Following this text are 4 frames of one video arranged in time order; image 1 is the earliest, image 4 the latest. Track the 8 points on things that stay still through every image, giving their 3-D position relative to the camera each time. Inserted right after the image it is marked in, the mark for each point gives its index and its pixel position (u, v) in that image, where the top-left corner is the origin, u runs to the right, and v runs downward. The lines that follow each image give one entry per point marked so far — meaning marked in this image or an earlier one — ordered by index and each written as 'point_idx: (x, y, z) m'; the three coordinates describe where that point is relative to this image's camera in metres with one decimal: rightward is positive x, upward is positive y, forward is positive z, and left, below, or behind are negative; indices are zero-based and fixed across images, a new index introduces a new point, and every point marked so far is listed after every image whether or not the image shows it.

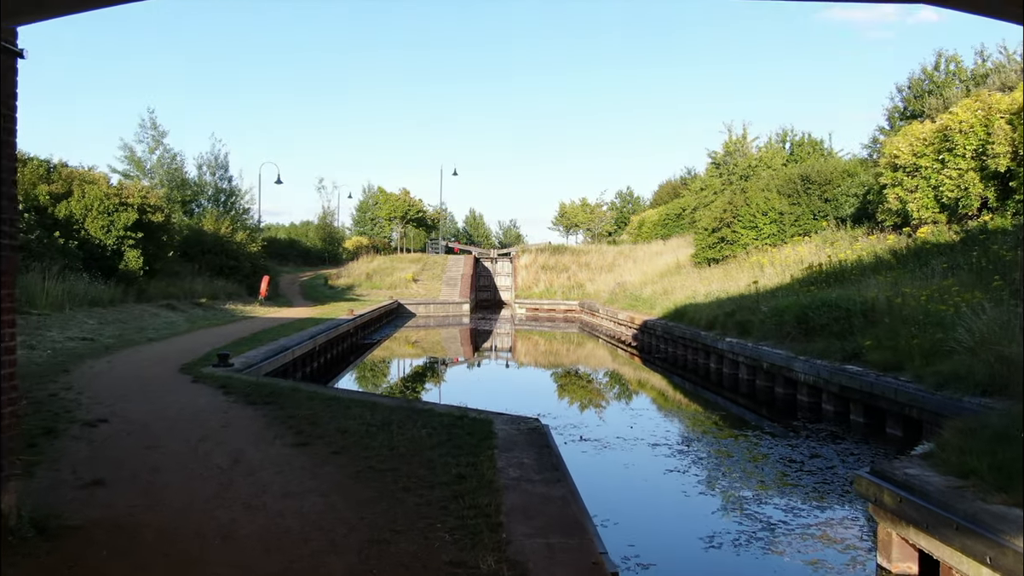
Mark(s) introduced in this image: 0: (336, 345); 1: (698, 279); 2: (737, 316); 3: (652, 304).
0: (-3.9, -1.3, +15.0) m
1: (+5.2, +0.3, +18.4) m
2: (+4.1, -0.5, +12.0) m
3: (+3.9, -0.4, +18.3) m
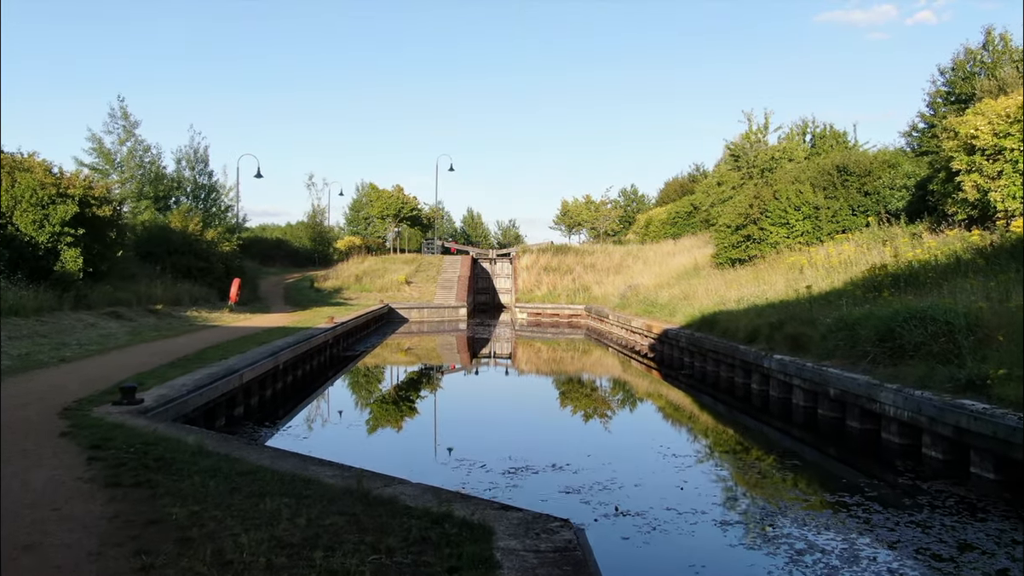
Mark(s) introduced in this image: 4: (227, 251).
0: (-3.9, -1.4, +12.9) m
1: (+5.2, +0.2, +16.3) m
2: (+4.1, -0.6, +10.0) m
3: (+3.9, -0.5, +16.3) m
4: (-8.3, +1.1, +19.4) m
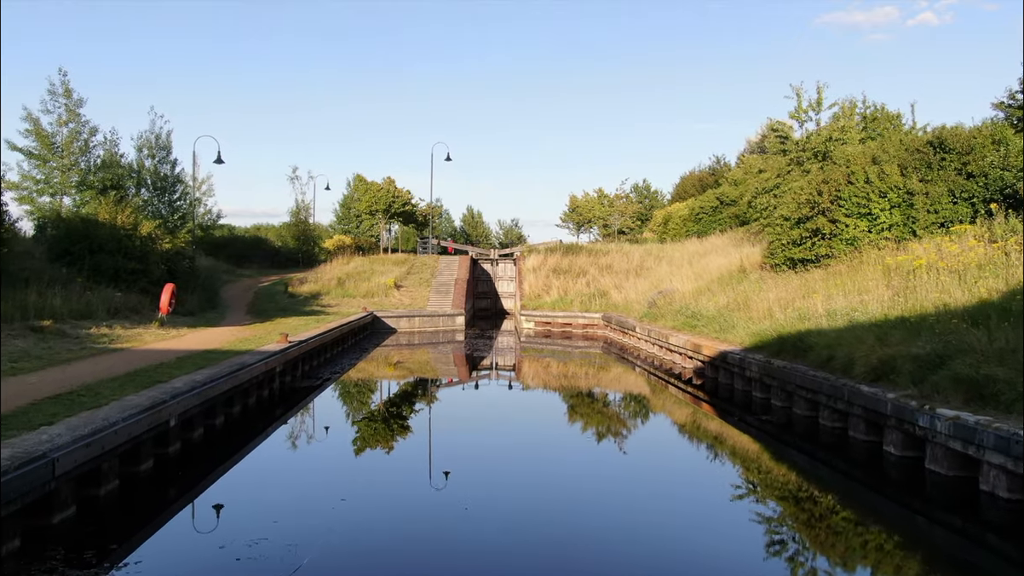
0: (-3.7, -1.5, +9.4) m
1: (+5.4, 0.0, +12.8) m
2: (+4.3, -0.7, +6.4) m
3: (+4.1, -0.7, +12.8) m
4: (-8.1, +0.9, +15.9) m
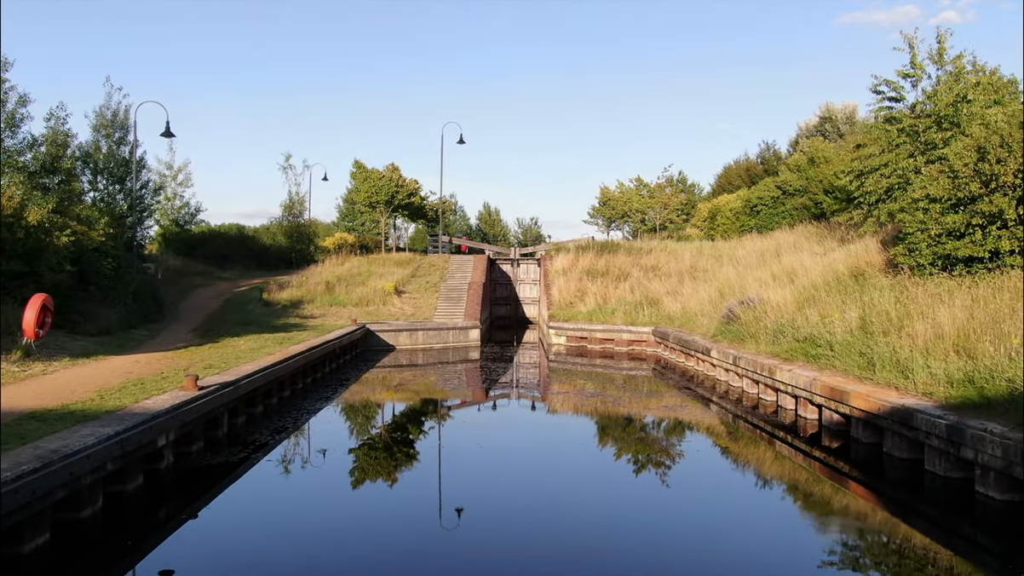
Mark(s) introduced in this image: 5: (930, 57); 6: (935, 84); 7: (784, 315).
0: (-3.3, -1.6, +5.2) m
1: (+5.8, -0.2, +8.4) m
2: (+4.6, -0.9, +2.0) m
3: (+4.5, -0.8, +8.3) m
4: (-7.6, +0.7, +11.8) m
5: (+9.6, +5.3, +15.5) m
6: (+9.8, +4.7, +15.6) m
7: (+4.7, -0.5, +11.7) m
